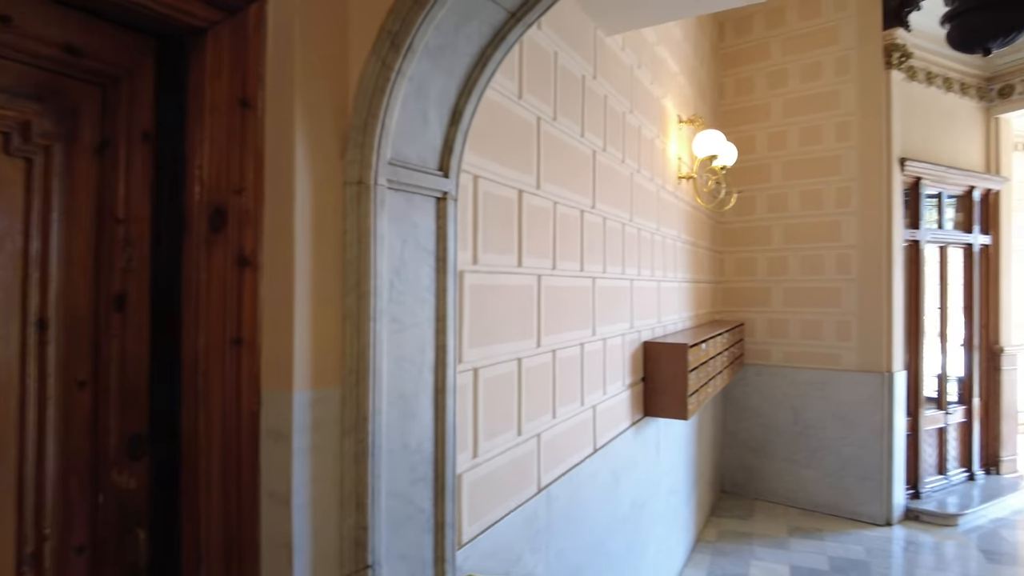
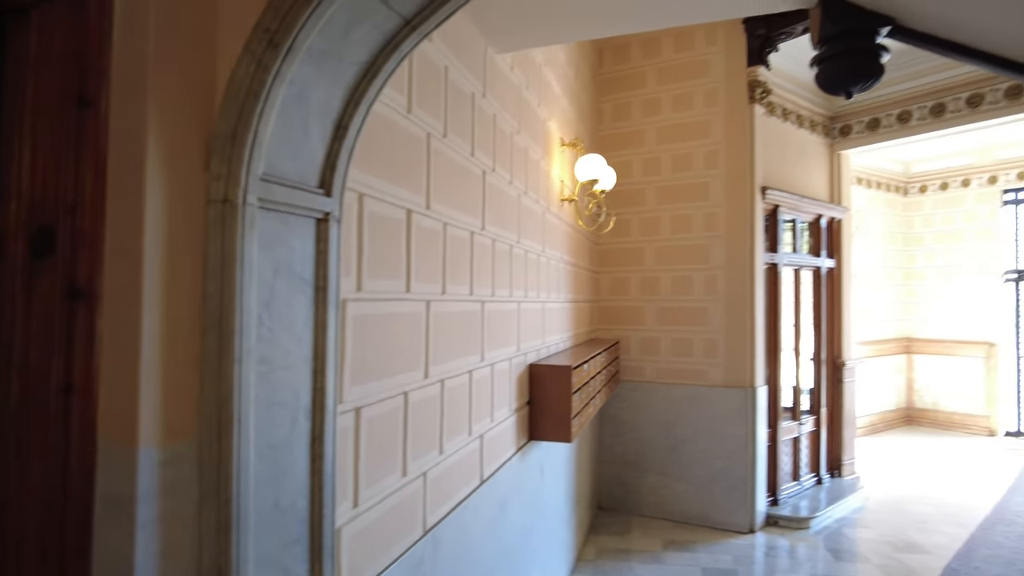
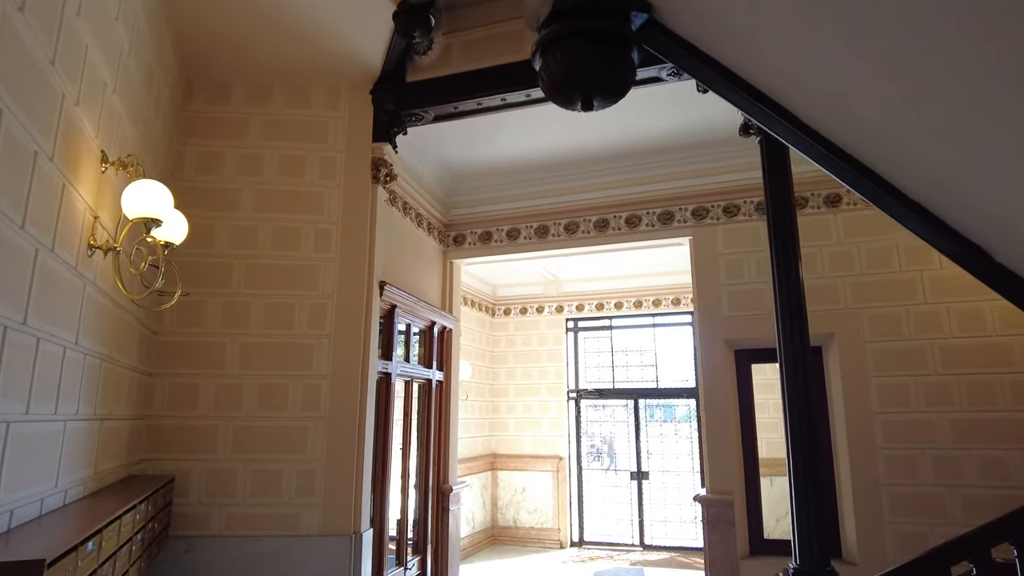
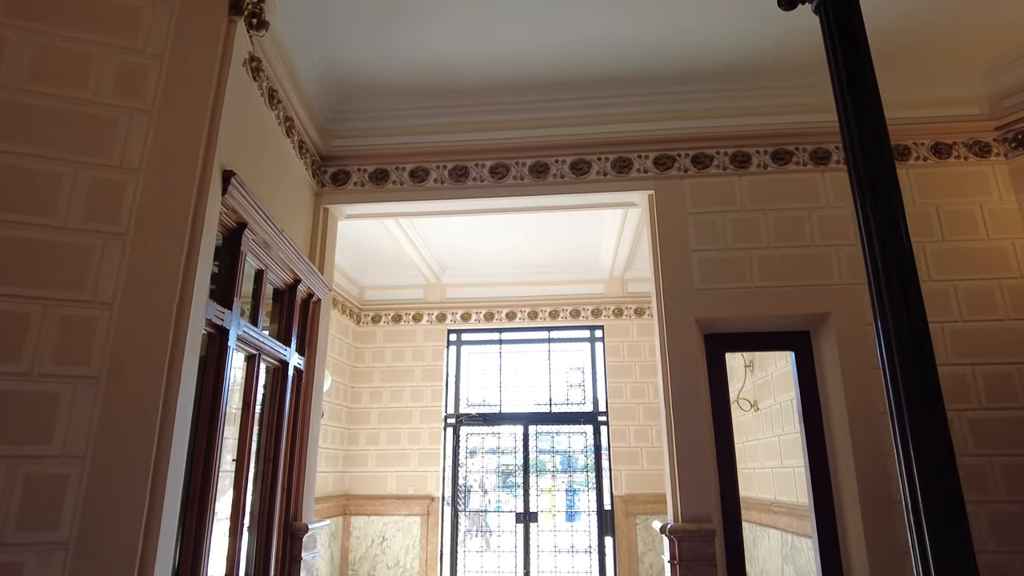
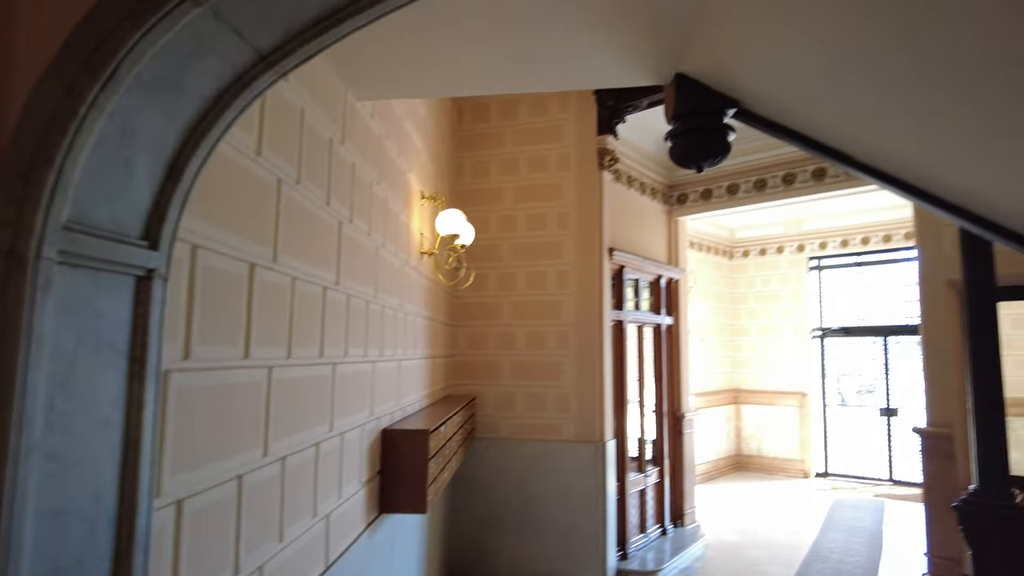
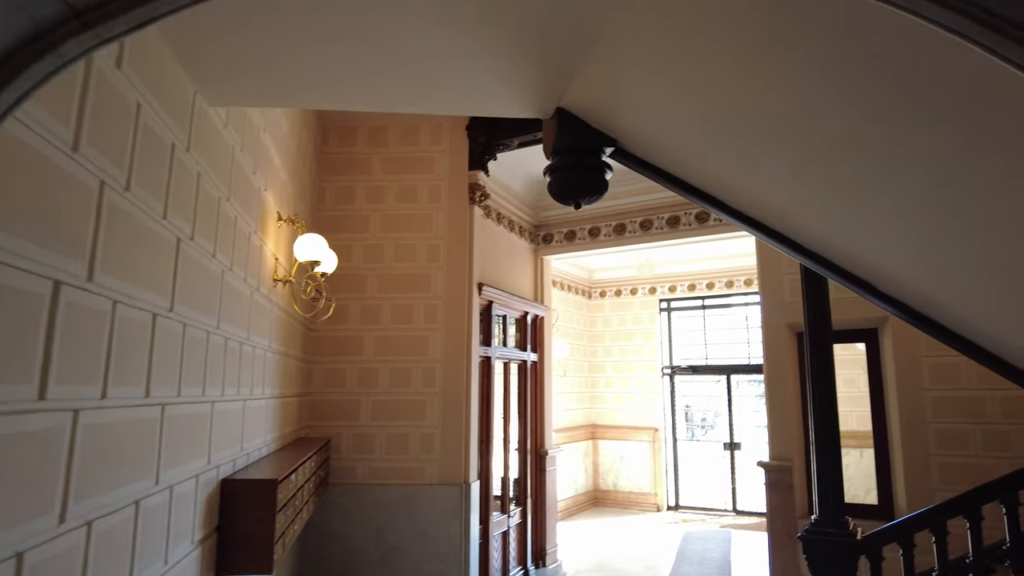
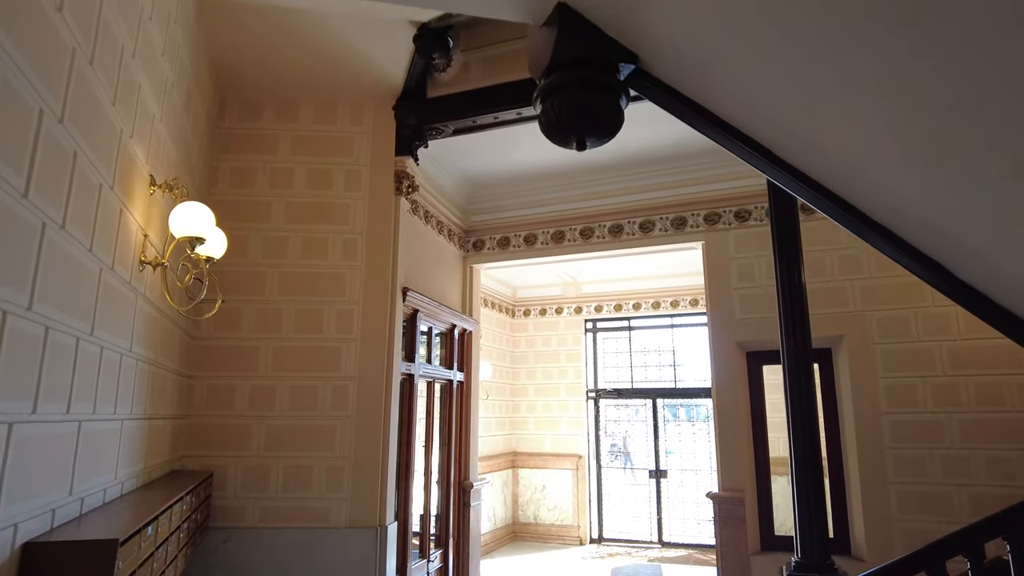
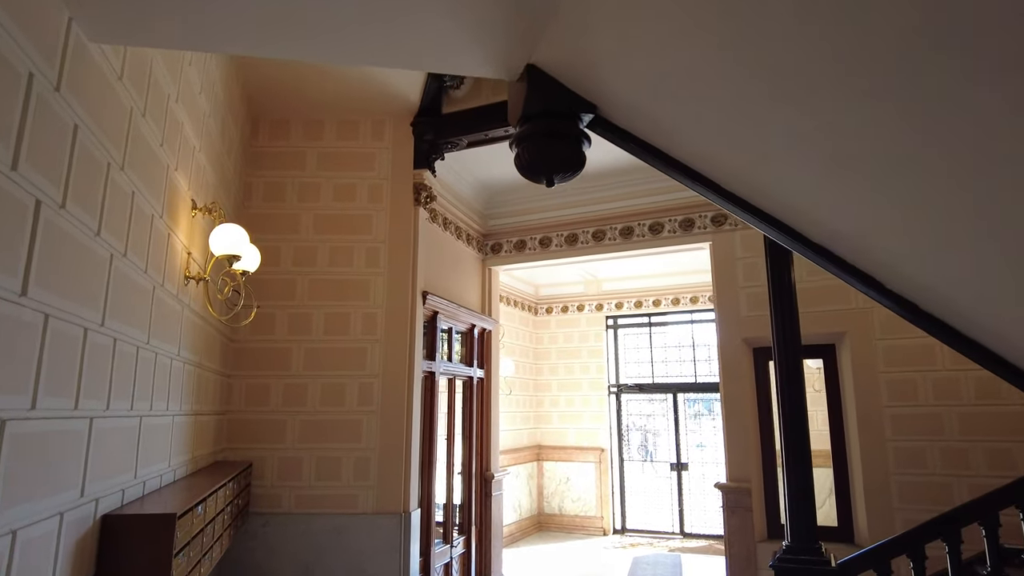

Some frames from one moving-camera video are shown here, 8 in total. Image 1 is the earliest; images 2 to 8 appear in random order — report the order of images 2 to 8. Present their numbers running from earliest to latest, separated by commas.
2, 5, 6, 8, 7, 3, 4
